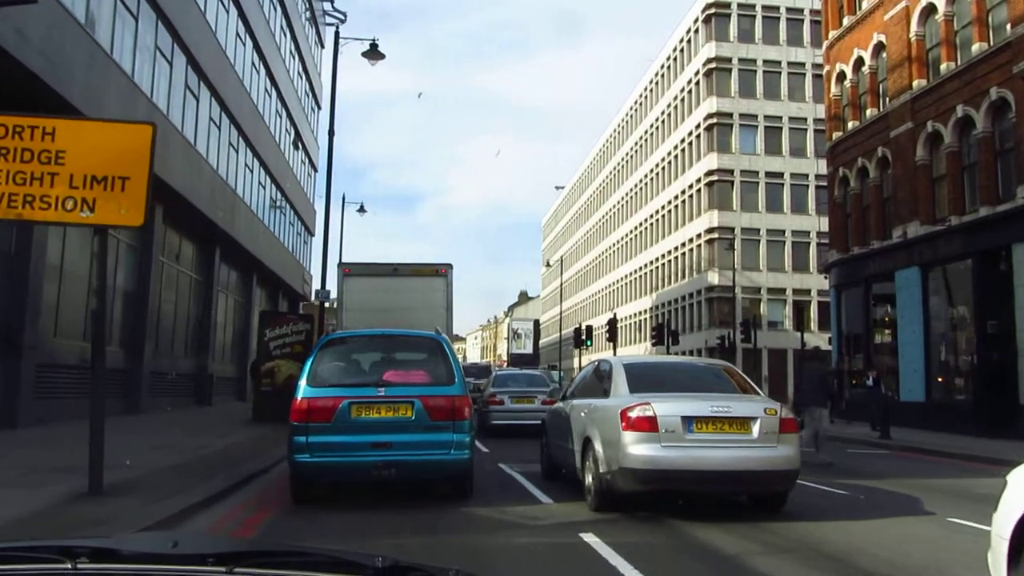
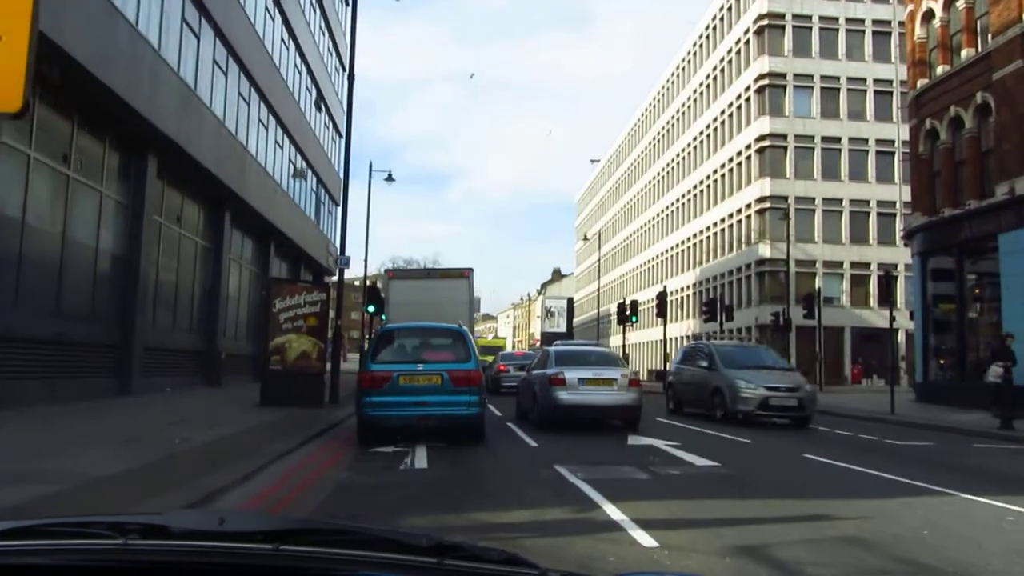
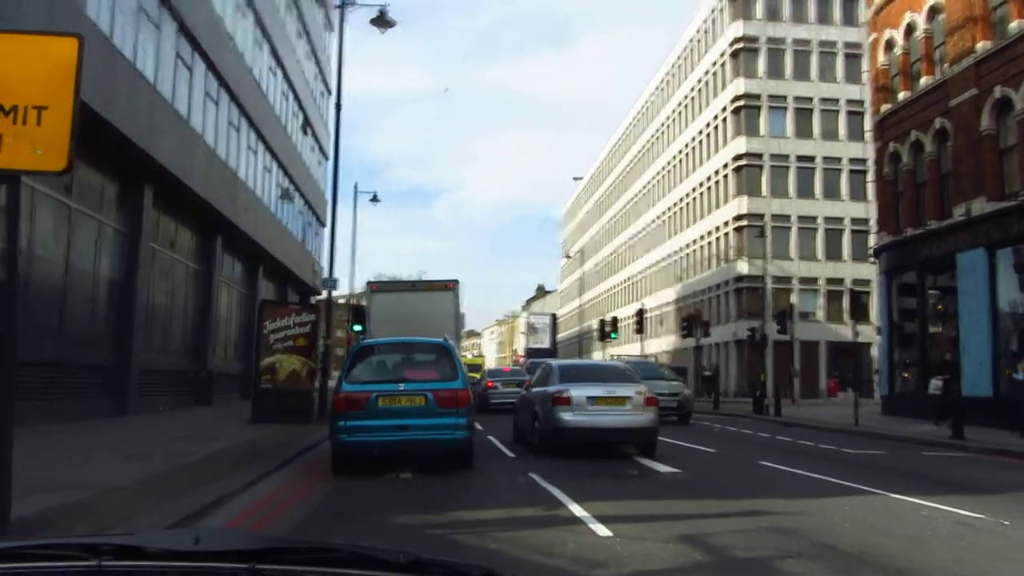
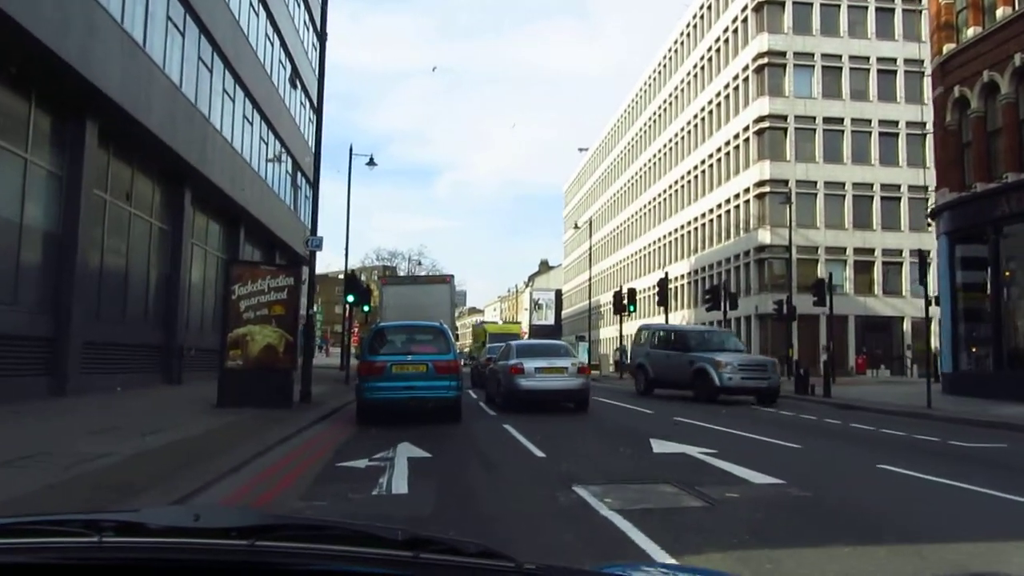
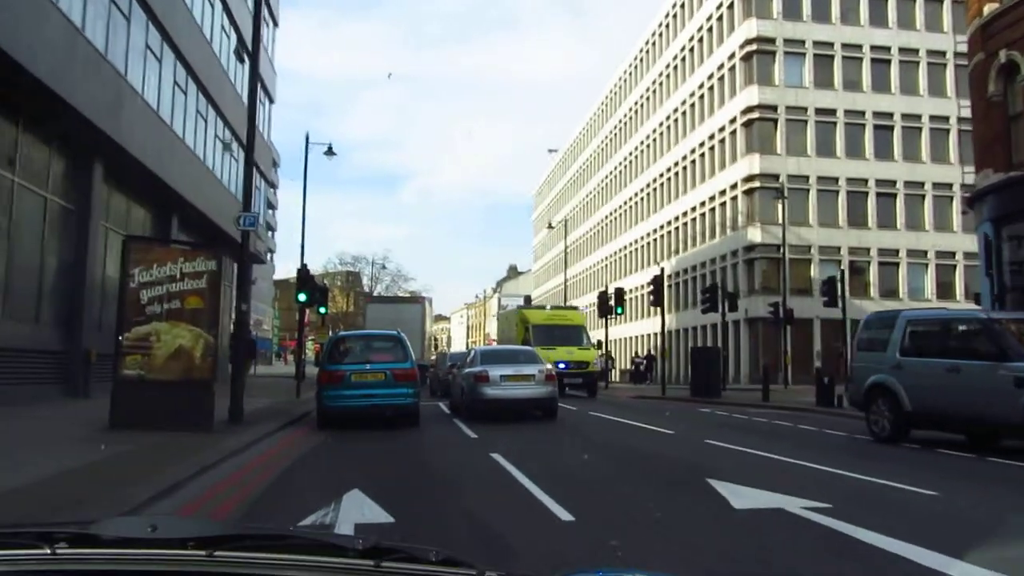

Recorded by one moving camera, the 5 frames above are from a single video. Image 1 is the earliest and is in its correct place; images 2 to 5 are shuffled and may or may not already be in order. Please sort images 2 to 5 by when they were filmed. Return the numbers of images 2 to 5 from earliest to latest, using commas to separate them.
3, 2, 4, 5
